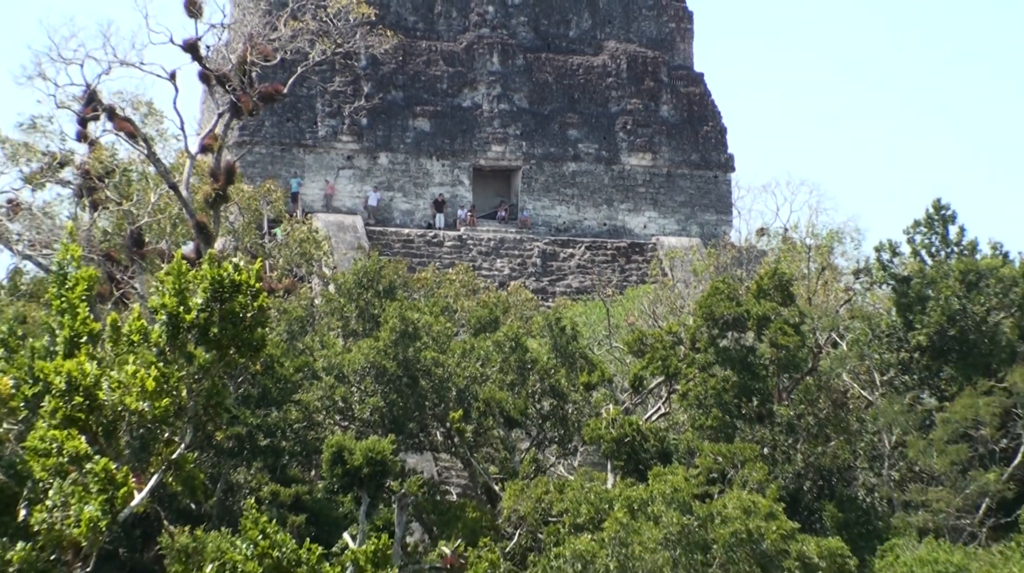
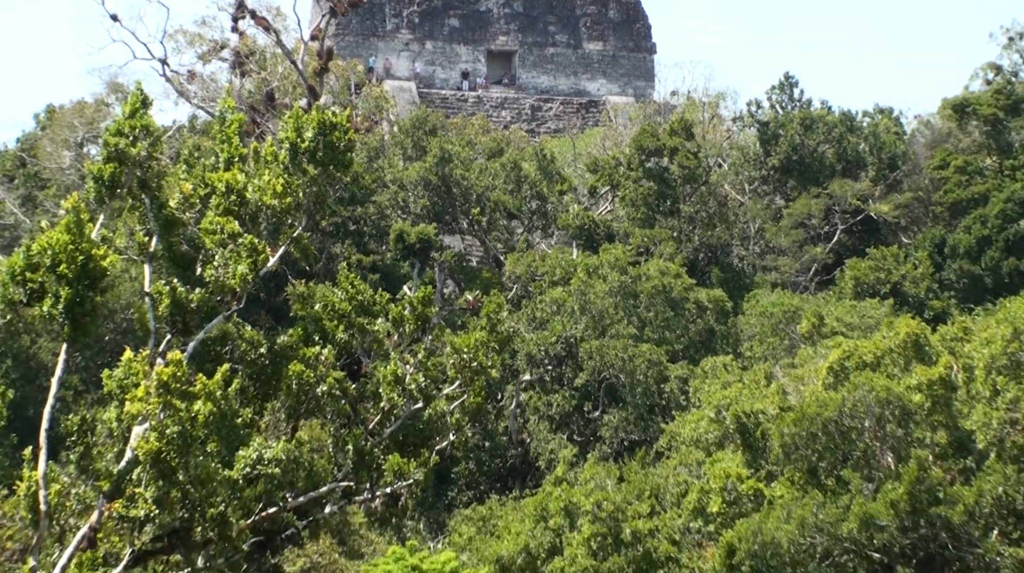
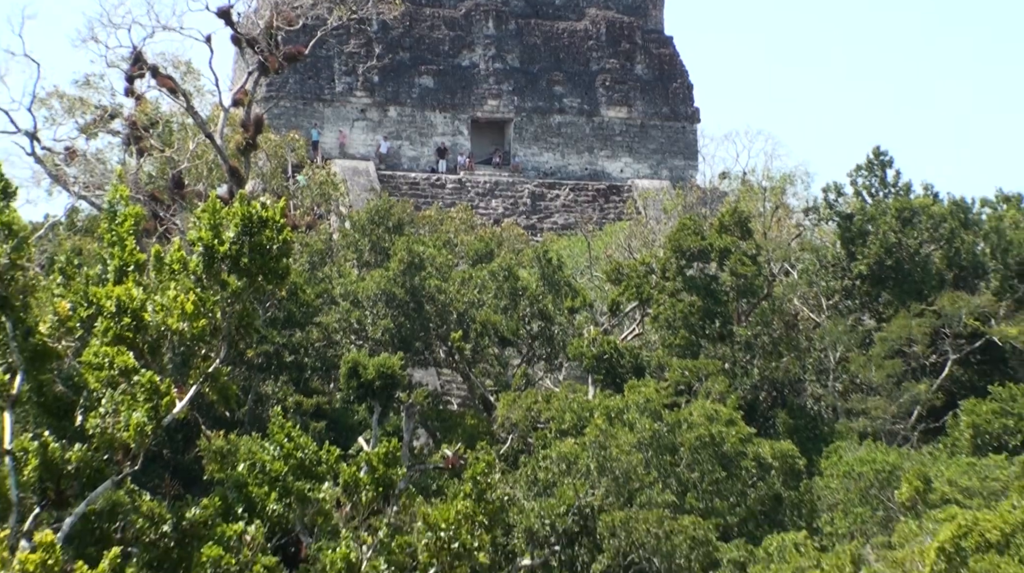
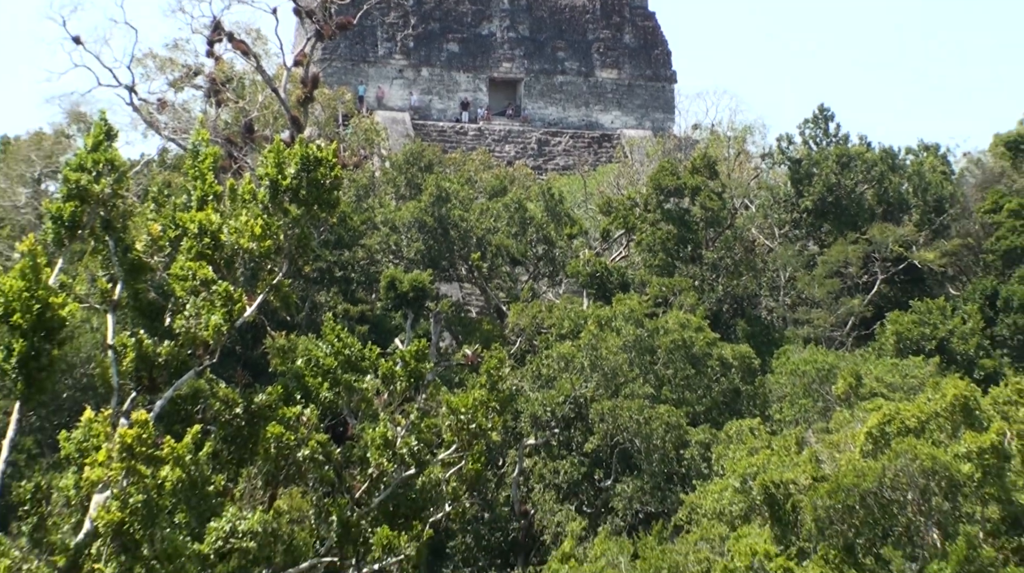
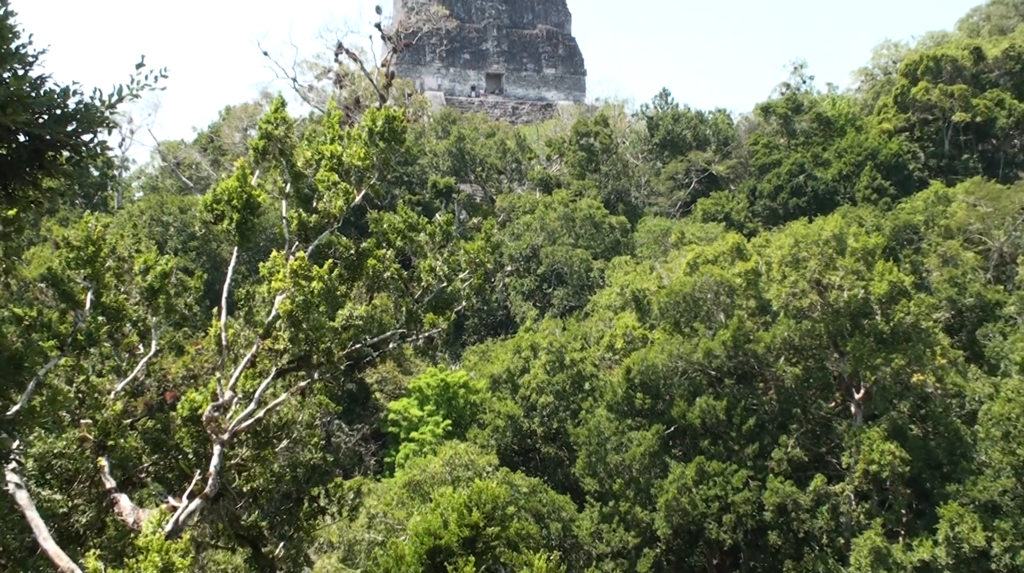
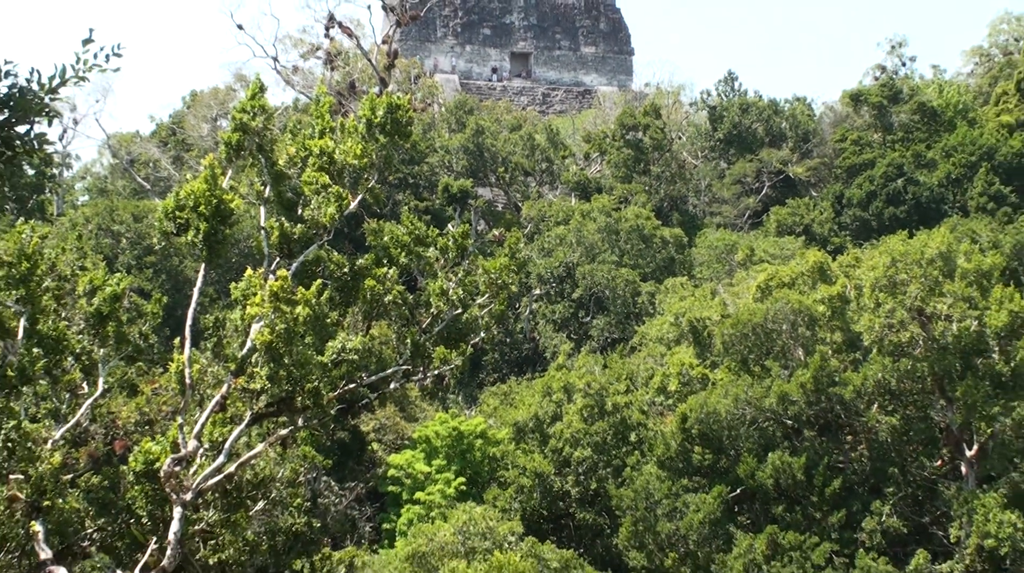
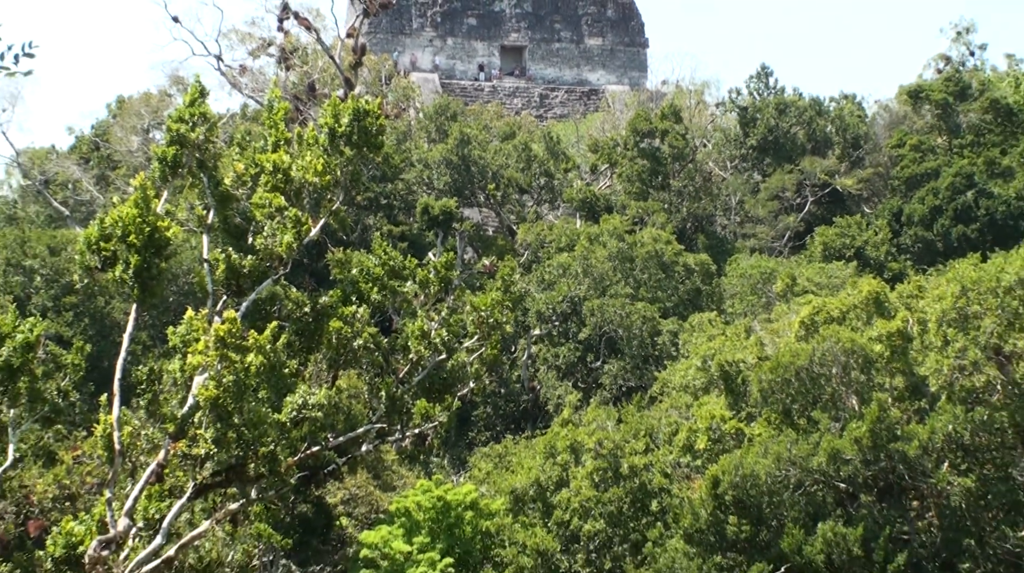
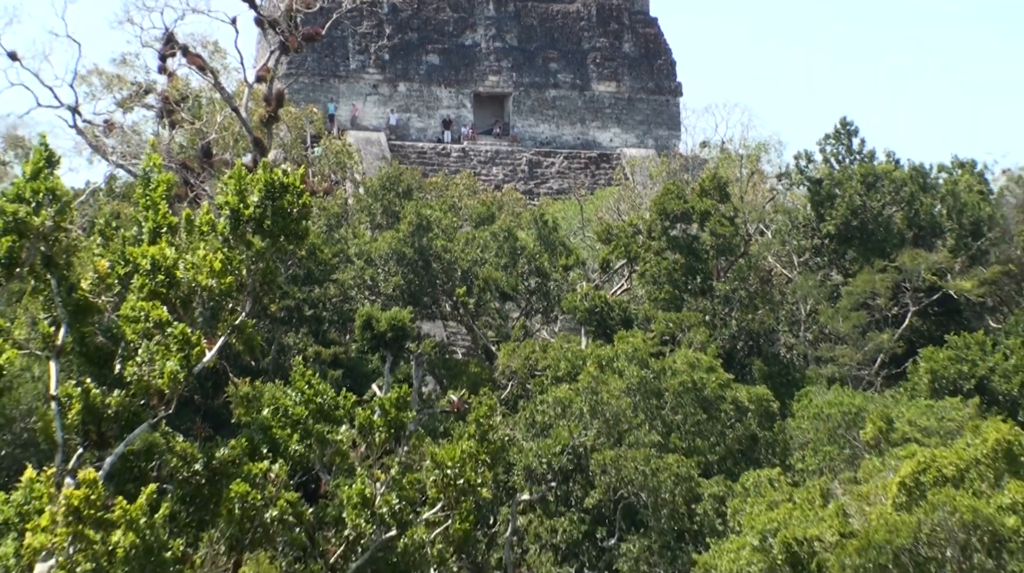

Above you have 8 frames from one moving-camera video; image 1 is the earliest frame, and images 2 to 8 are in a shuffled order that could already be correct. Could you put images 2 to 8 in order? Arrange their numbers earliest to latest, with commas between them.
3, 8, 4, 2, 7, 6, 5
